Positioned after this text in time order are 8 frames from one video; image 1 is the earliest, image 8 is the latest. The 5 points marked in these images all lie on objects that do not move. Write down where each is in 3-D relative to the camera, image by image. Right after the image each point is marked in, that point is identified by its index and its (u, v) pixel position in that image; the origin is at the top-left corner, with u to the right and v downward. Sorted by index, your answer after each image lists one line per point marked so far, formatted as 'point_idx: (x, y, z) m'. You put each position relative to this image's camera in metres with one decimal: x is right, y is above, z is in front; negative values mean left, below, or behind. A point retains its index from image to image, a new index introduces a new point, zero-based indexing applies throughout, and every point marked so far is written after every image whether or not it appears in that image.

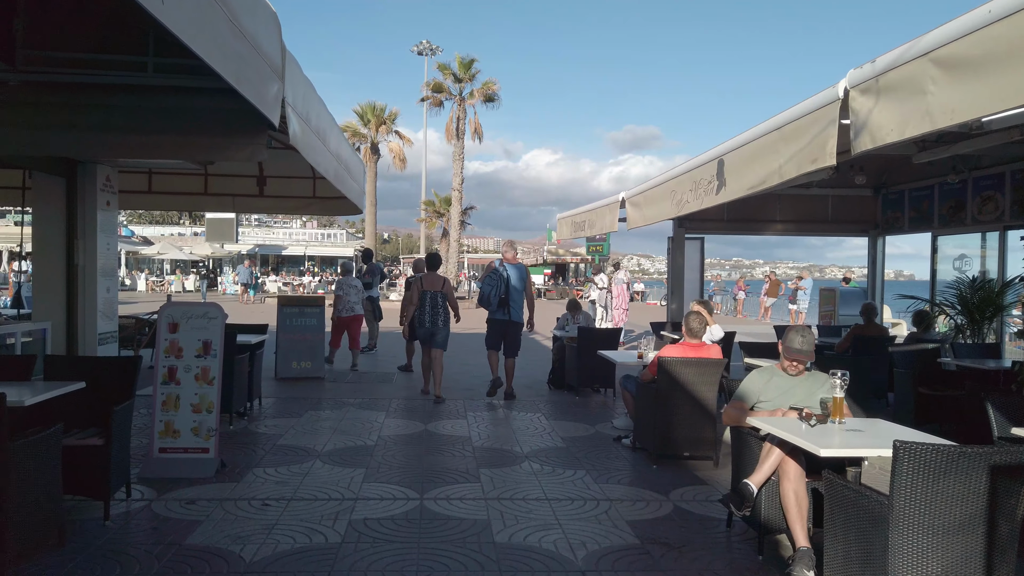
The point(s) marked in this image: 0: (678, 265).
0: (+2.4, +0.3, +10.7) m
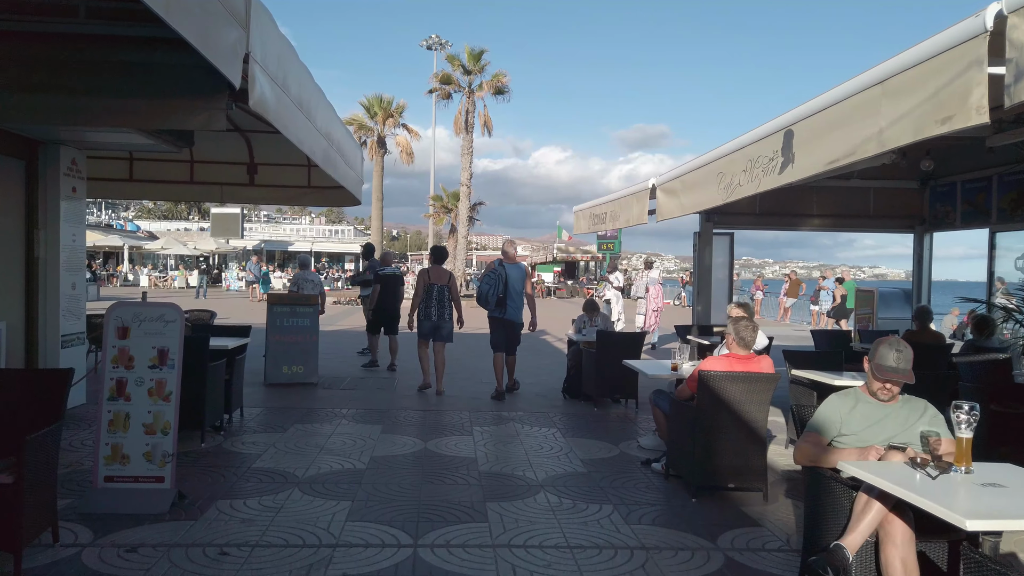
0: (+2.5, +0.3, +9.8) m
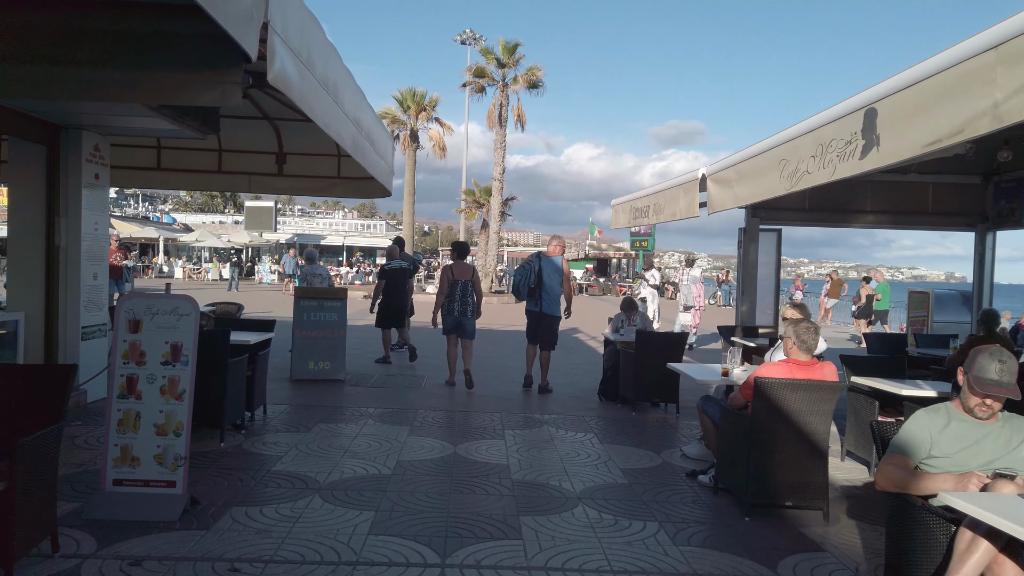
0: (+2.9, +0.3, +9.3) m
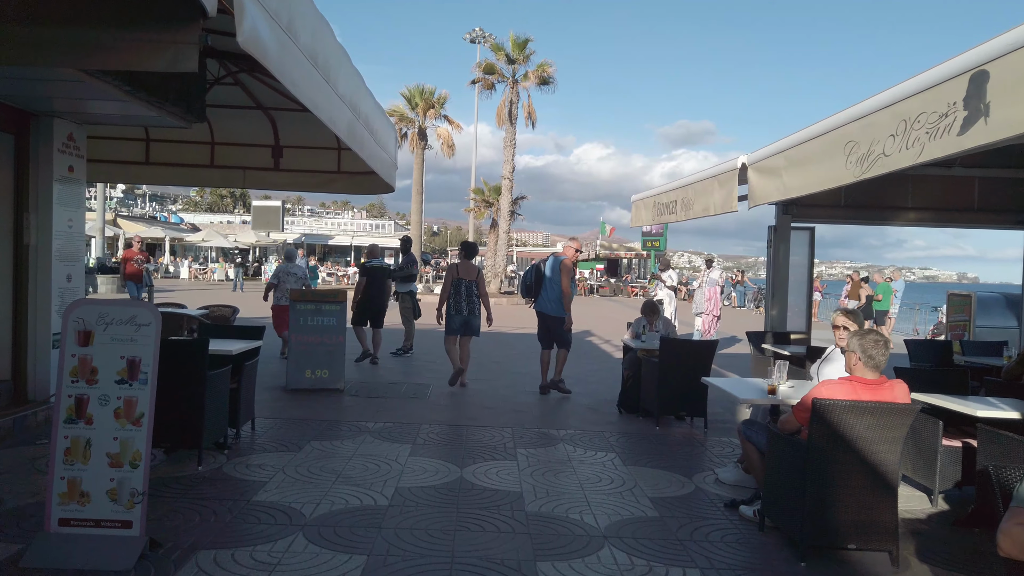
0: (+3.1, +0.3, +8.6) m
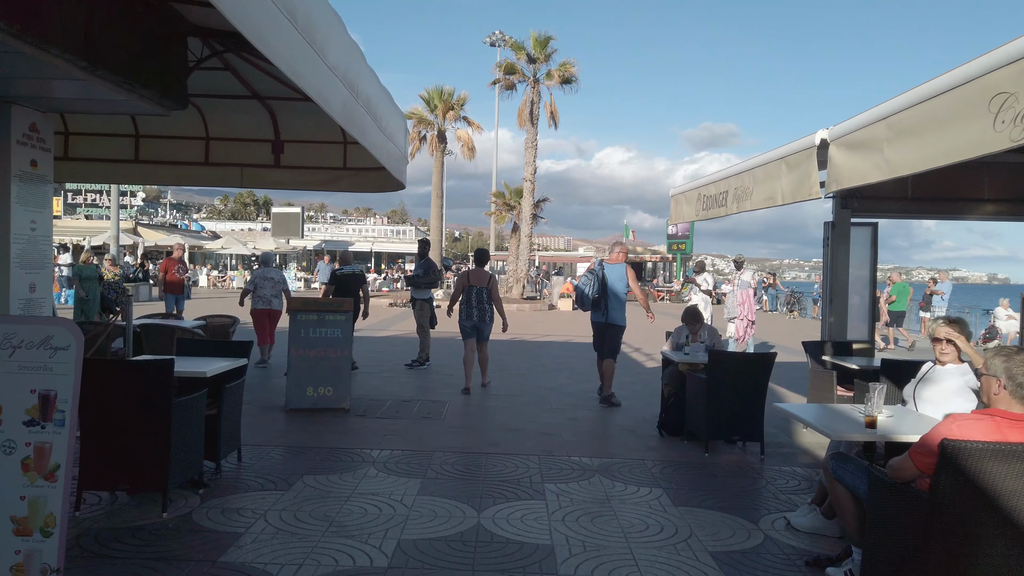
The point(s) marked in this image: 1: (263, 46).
0: (+3.3, +0.3, +7.6) m
1: (-1.1, +1.0, +3.5) m
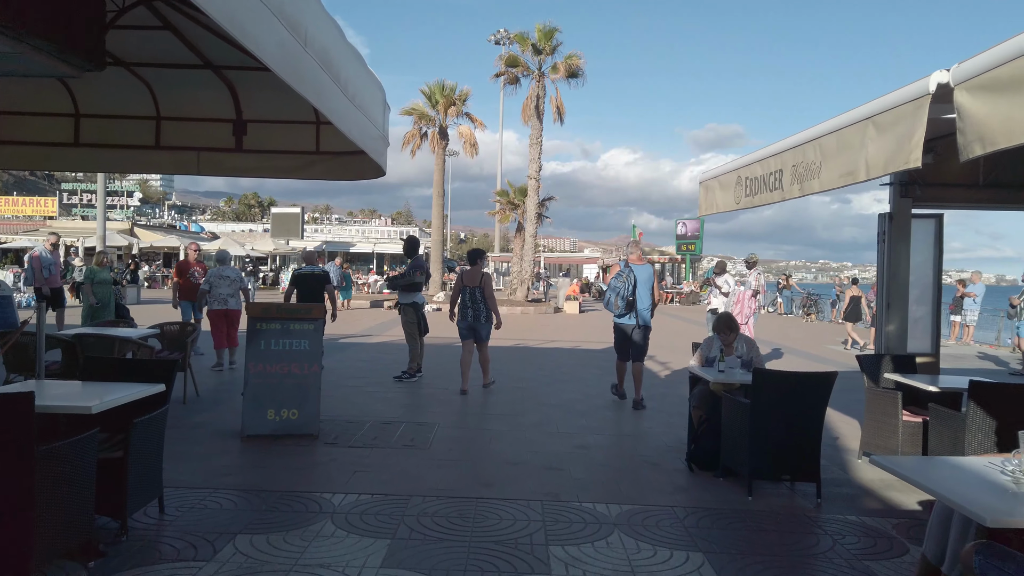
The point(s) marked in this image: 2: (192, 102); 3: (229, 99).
0: (+3.3, +0.2, +6.4) m
1: (-1.1, +1.0, +2.4) m
2: (-3.0, +1.7, +7.1) m
3: (-2.6, +1.8, +7.0) m
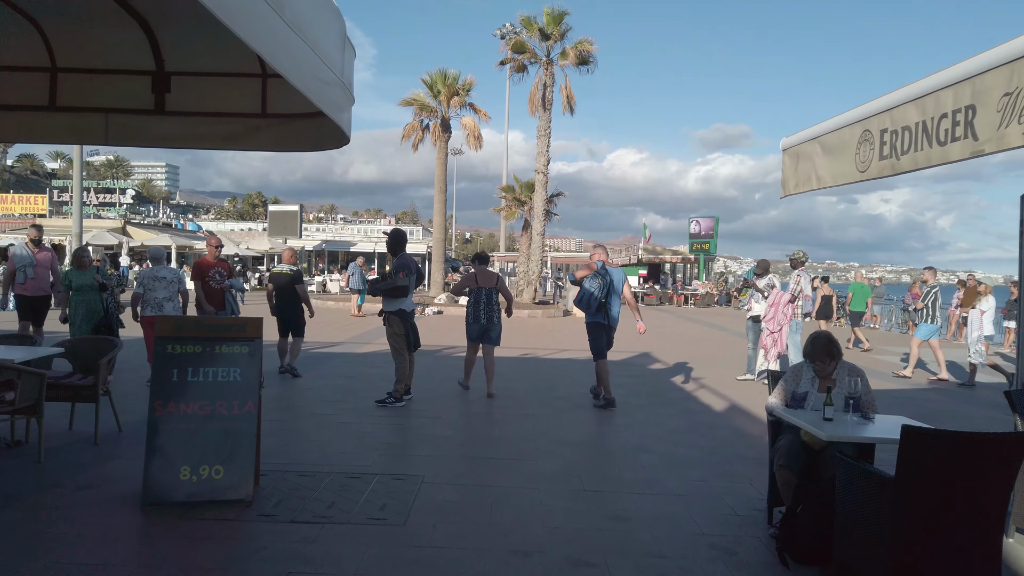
0: (+3.4, +0.2, +4.6) m
1: (-1.1, +1.0, +0.6) m
2: (-2.9, +1.7, +5.4) m
3: (-2.6, +1.7, +5.3) m
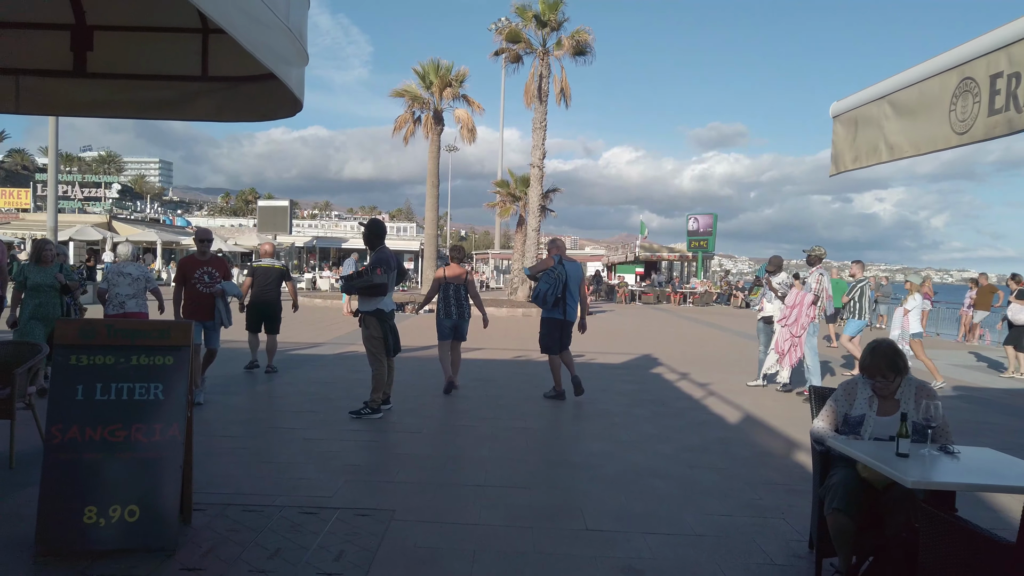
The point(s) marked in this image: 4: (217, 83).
0: (+3.3, +0.2, +3.8) m
1: (-1.1, +1.0, -0.2) m
2: (-3.0, +1.7, +4.5) m
3: (-2.6, +1.7, +4.4) m
4: (-1.8, +1.3, +4.6) m
